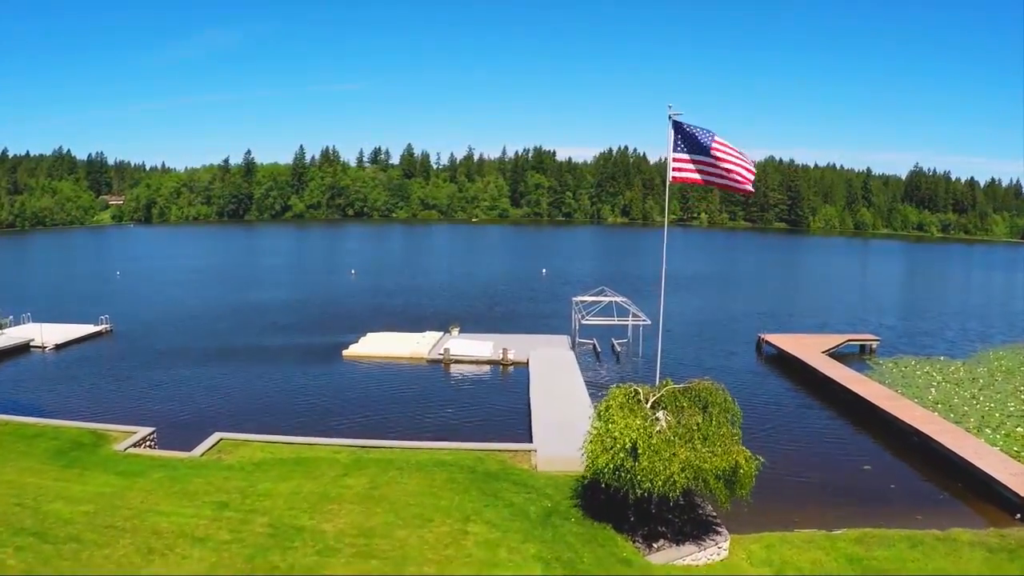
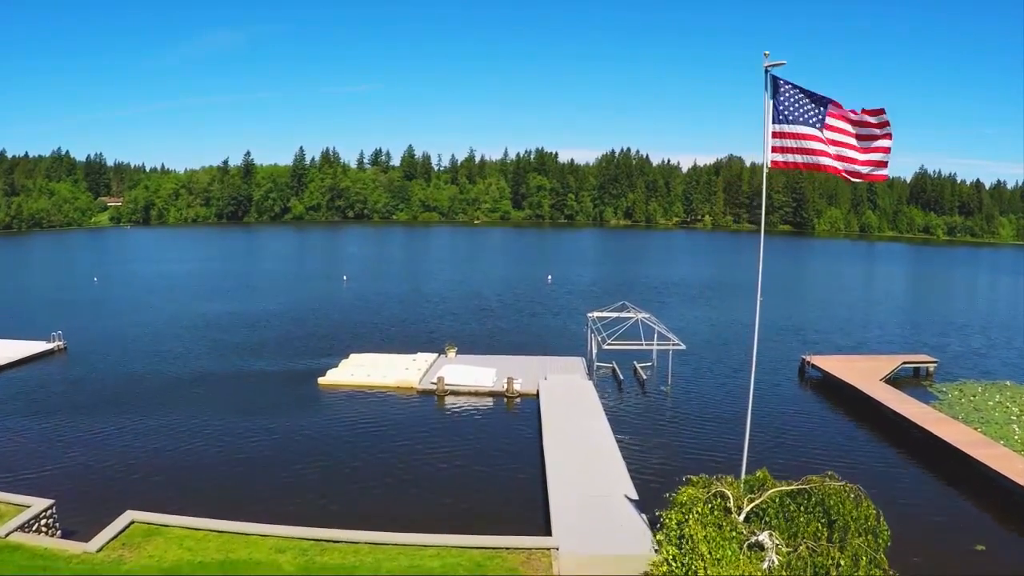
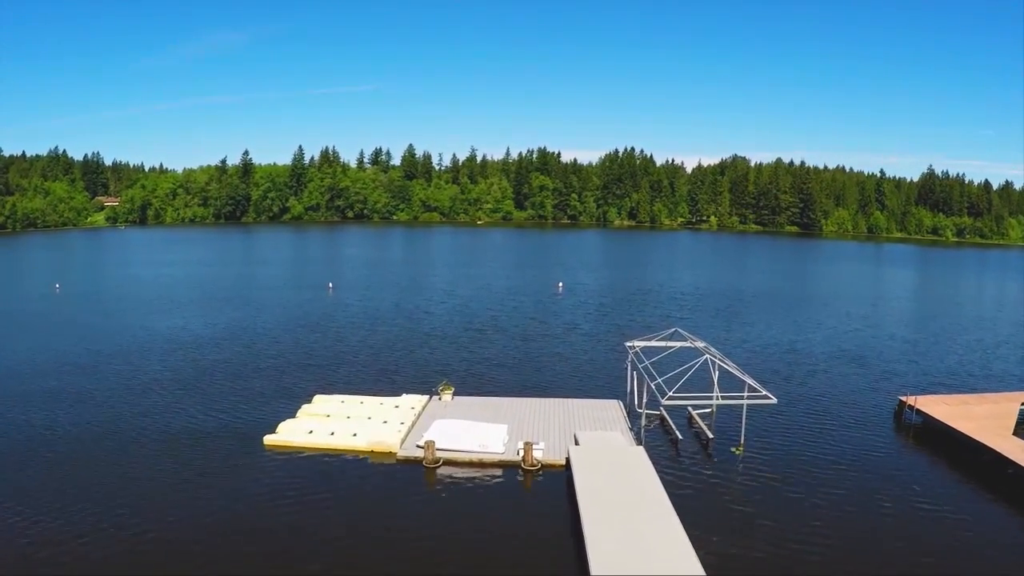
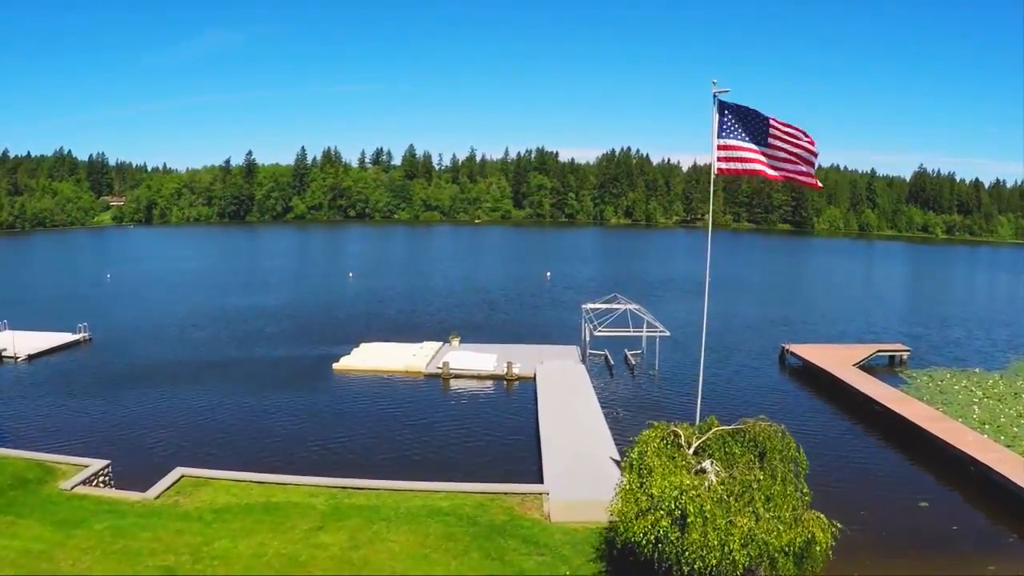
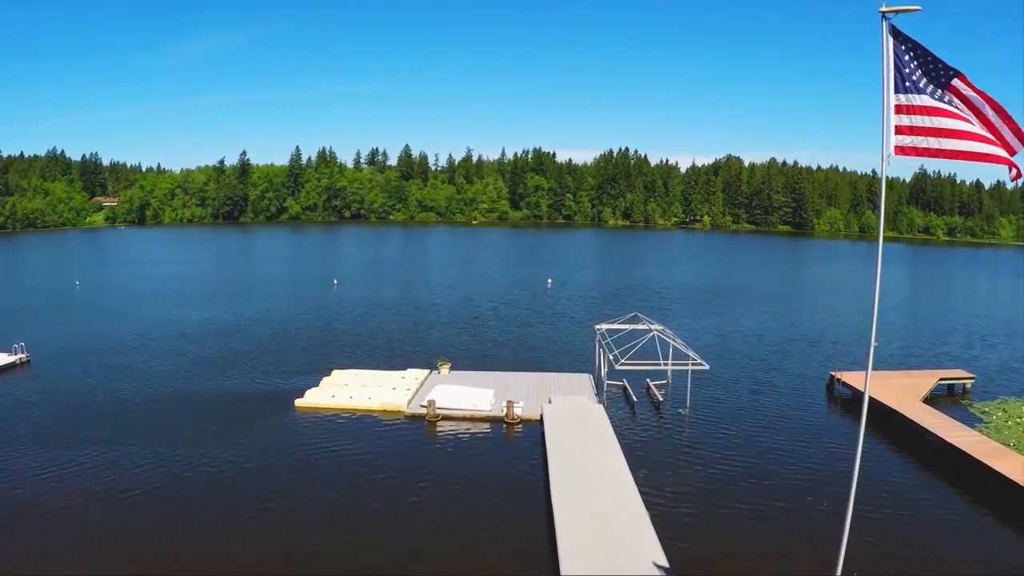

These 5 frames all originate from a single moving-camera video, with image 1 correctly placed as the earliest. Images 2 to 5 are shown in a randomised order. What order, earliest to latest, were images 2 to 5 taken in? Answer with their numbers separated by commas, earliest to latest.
4, 2, 5, 3
